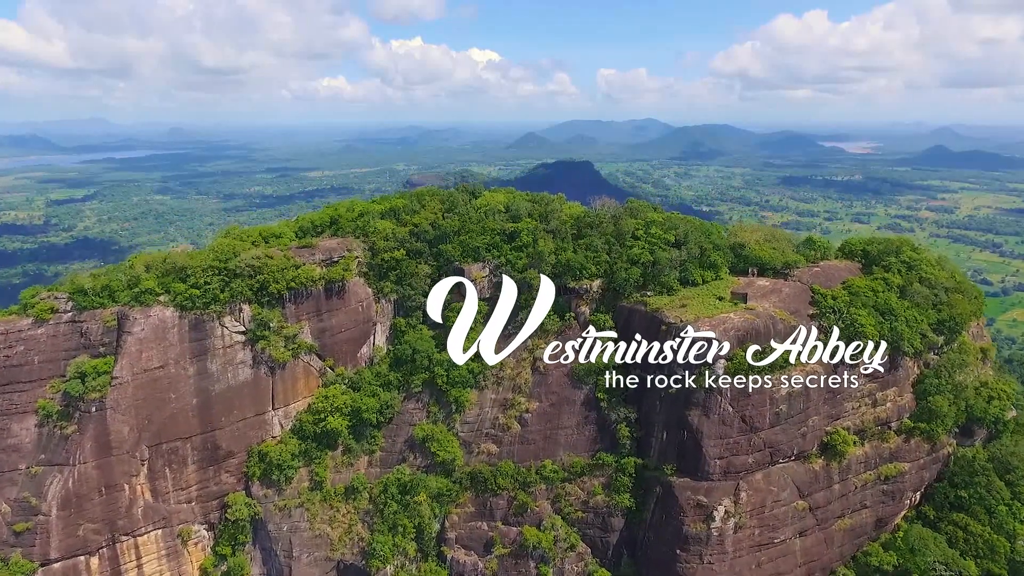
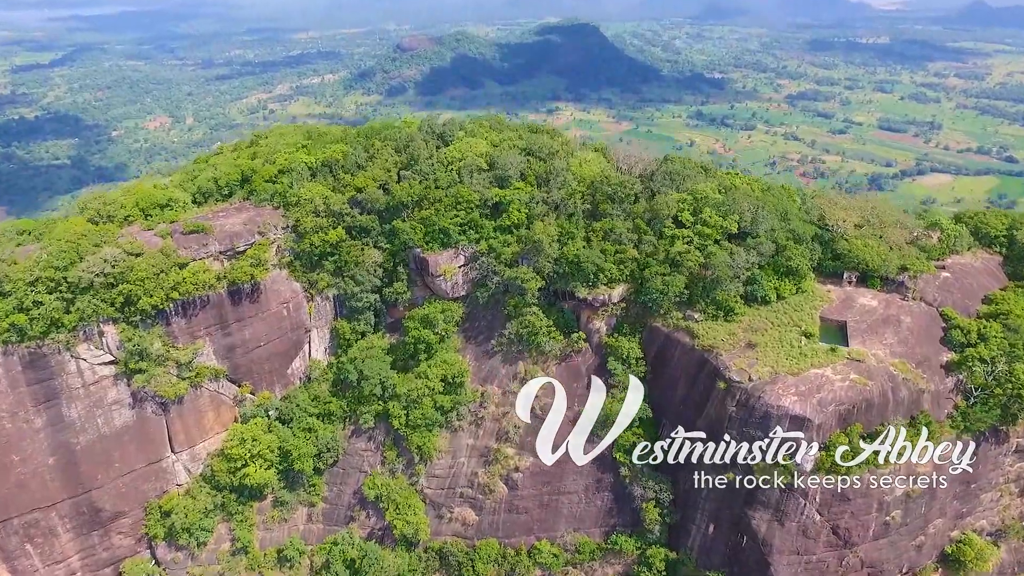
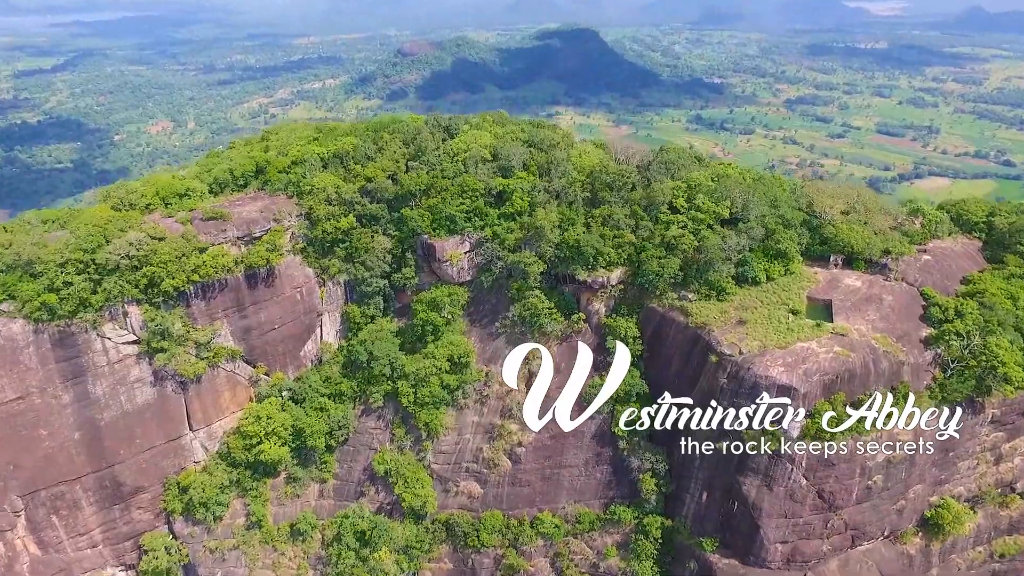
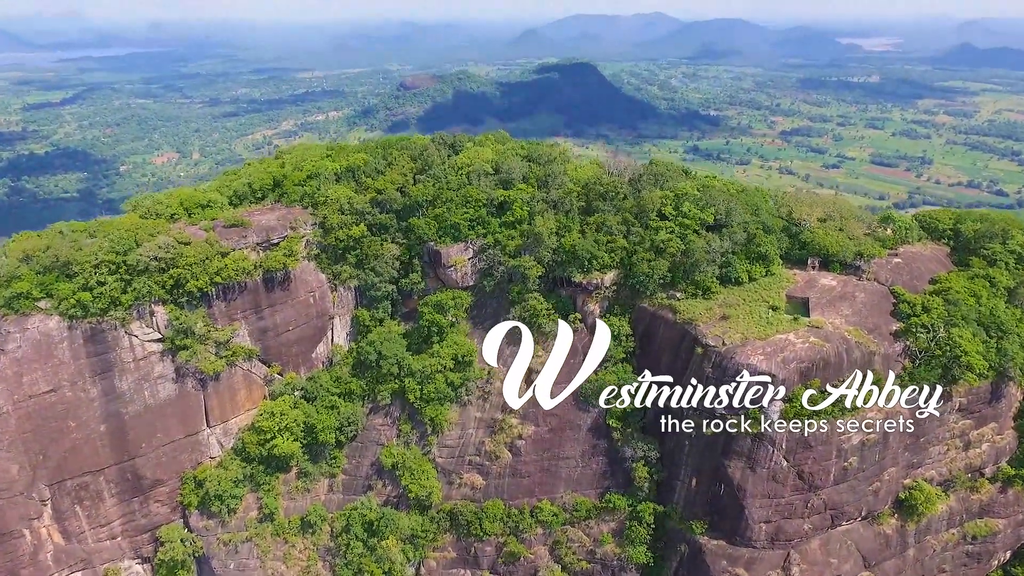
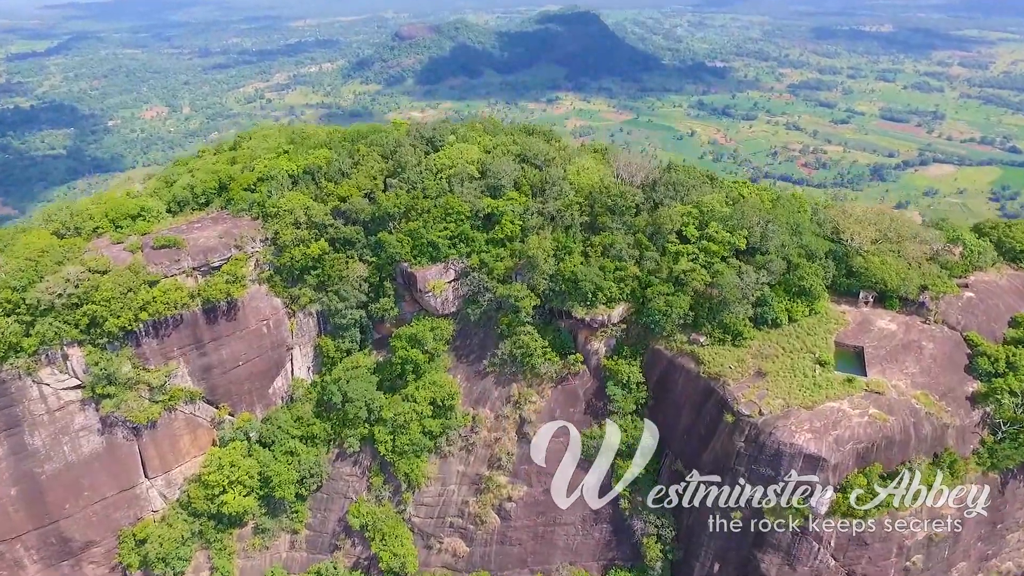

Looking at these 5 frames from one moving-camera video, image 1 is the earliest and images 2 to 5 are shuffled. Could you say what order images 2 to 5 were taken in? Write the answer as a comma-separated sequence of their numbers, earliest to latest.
4, 3, 2, 5
